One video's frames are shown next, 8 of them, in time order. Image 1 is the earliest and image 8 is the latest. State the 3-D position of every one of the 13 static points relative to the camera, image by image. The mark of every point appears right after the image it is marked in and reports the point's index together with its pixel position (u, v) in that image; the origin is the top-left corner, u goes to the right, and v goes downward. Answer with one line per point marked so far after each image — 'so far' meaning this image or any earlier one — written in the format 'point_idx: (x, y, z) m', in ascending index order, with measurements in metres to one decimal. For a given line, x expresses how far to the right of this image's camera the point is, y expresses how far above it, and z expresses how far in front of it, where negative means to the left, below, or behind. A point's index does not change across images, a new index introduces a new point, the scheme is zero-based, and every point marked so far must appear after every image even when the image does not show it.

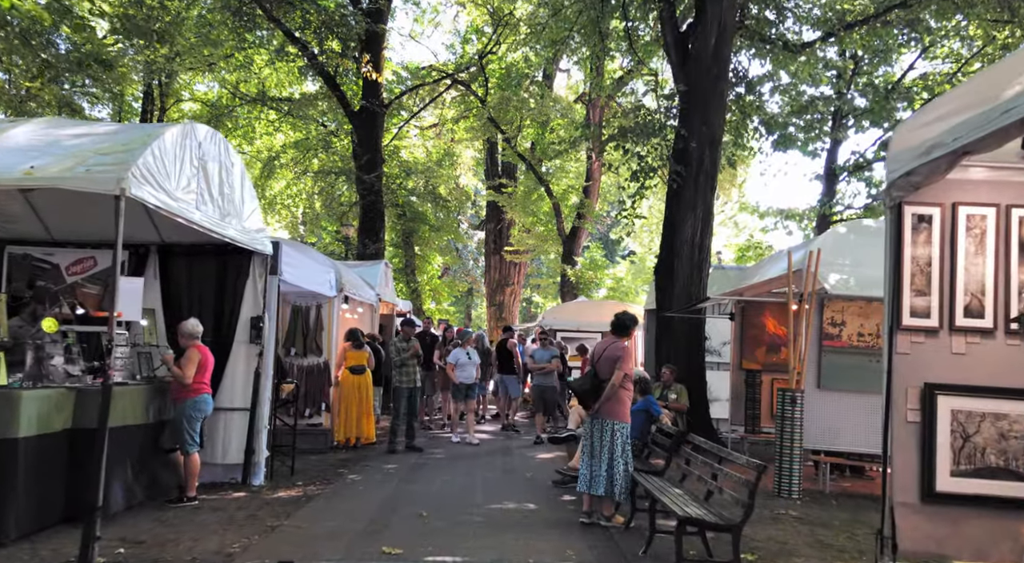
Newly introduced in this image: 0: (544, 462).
0: (+0.4, -2.1, +10.5) m
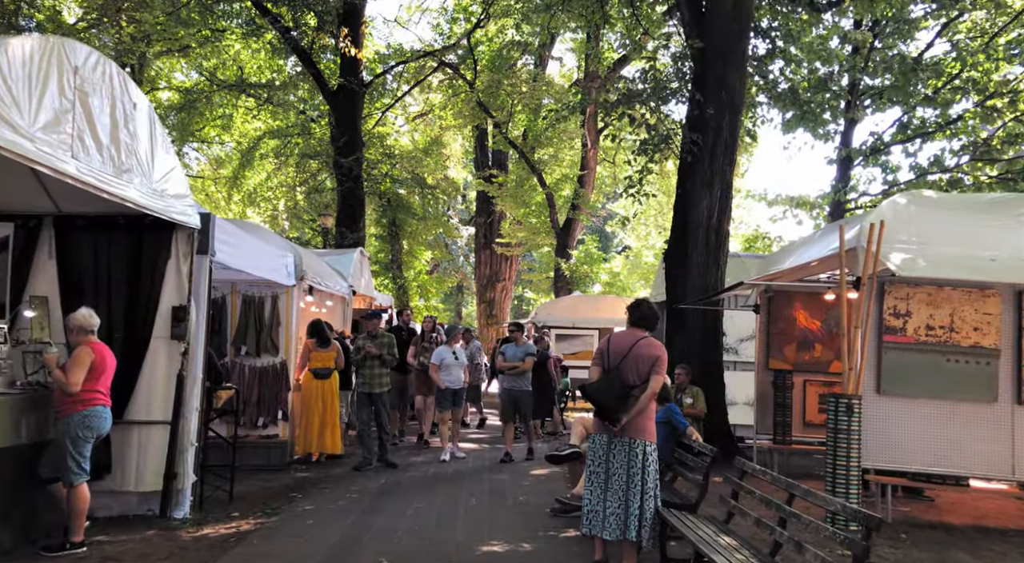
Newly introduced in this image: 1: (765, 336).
0: (+0.3, -1.9, +8.8) m
1: (+2.9, -0.7, +10.7) m
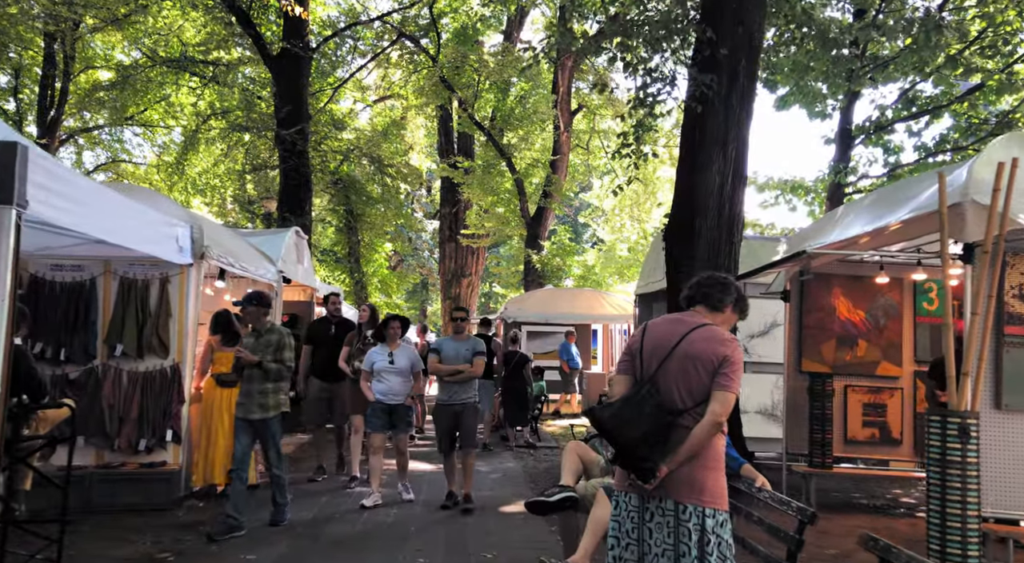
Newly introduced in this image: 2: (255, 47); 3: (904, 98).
0: (0.0, -1.7, +6.5) m
1: (+2.6, -0.5, +8.5) m
2: (-5.3, +4.8, +18.9) m
3: (+8.1, +3.8, +19.1) m
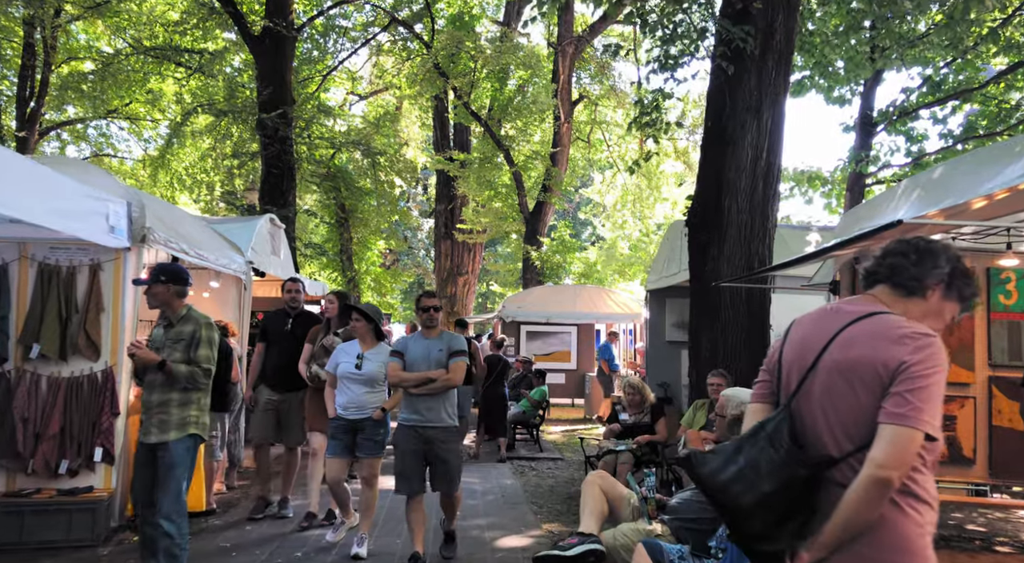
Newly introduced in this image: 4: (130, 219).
0: (0.0, -1.6, +5.2) m
1: (+2.6, -0.4, +7.2) m
2: (-5.3, +4.9, +17.6) m
3: (+8.1, +3.9, +17.8) m
4: (-2.7, +0.5, +6.6) m
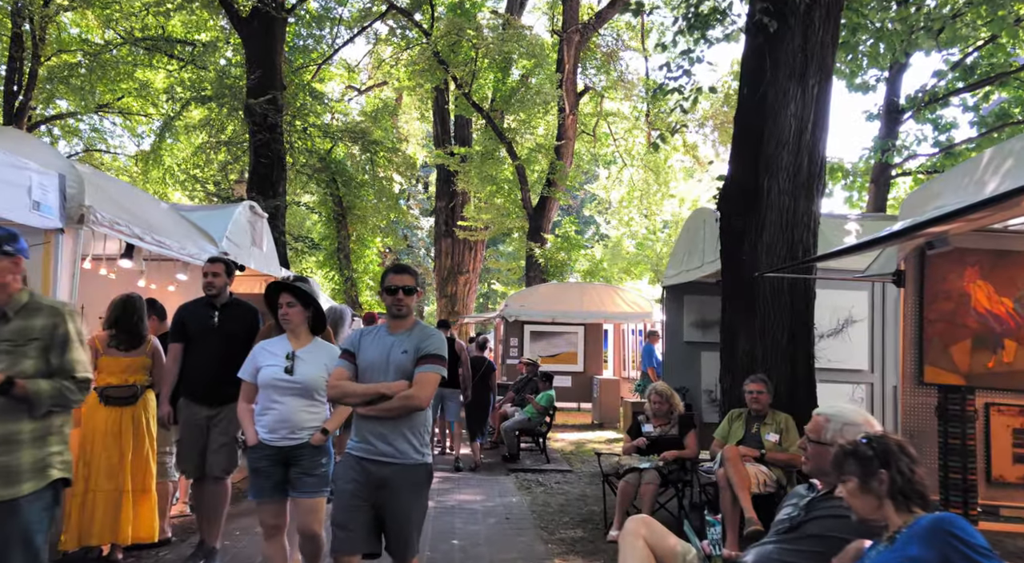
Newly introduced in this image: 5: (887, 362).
0: (+0.1, -1.6, +4.1) m
1: (+2.7, -0.3, +6.1) m
2: (-5.2, +4.9, +16.6) m
3: (+8.1, +3.9, +16.7) m
4: (-2.7, +0.5, +5.6) m
5: (+3.5, -0.7, +8.6) m
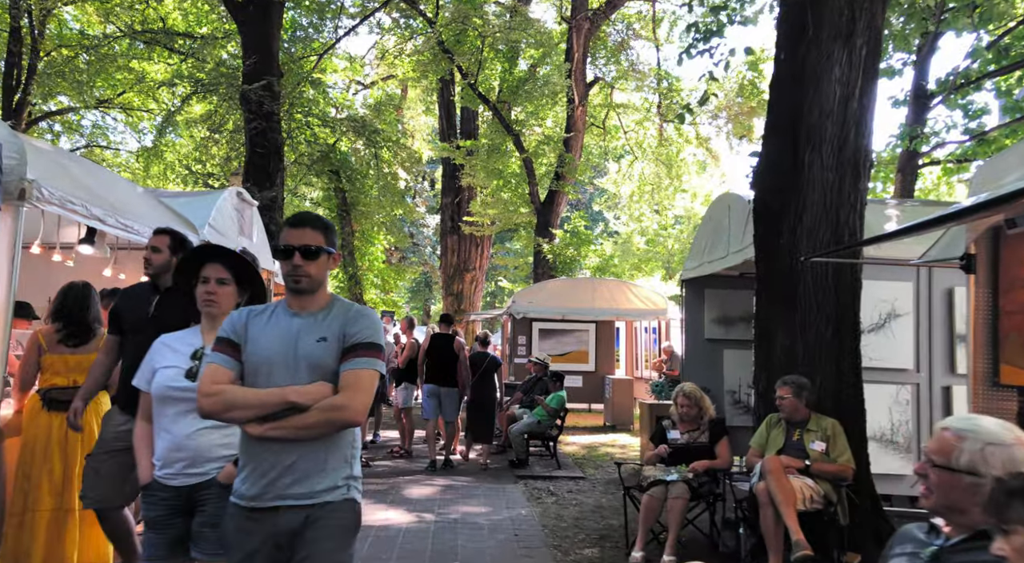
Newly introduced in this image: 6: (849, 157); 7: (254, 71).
0: (+0.1, -1.5, +3.3) m
1: (+2.7, -0.2, +5.3) m
2: (-5.1, +5.0, +15.8) m
3: (+8.3, +4.0, +15.9) m
4: (-2.6, +0.6, +4.8) m
5: (+3.6, -0.7, +7.8) m
6: (+2.3, +0.8, +6.2) m
7: (-4.4, +3.6, +15.8) m
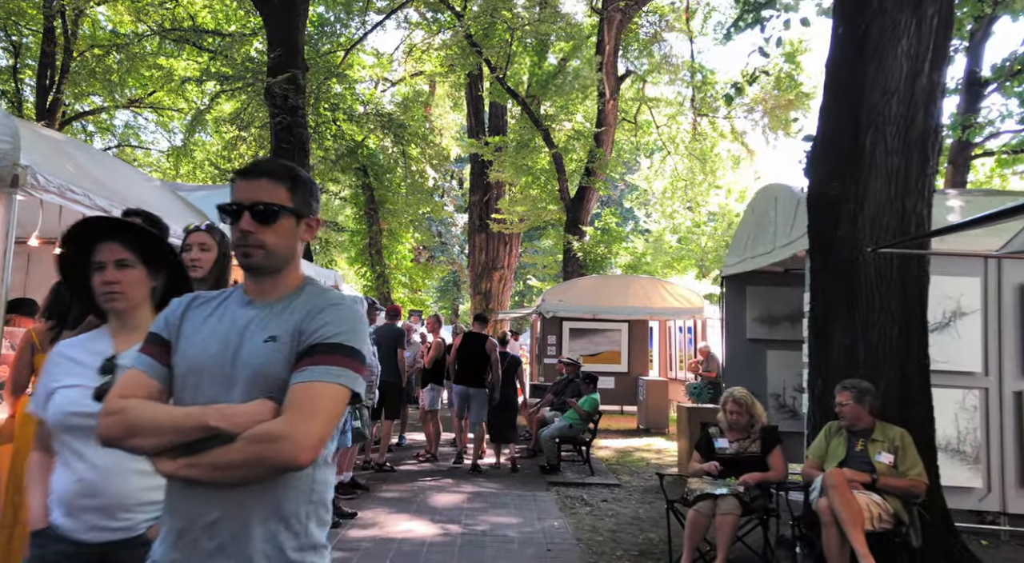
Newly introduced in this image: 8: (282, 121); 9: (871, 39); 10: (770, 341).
0: (+0.2, -1.5, +2.8) m
1: (+2.9, -0.2, +4.7) m
2: (-4.6, +5.1, +15.4) m
3: (+8.8, +4.1, +15.1) m
4: (-2.5, +0.6, +4.4) m
5: (+3.8, -0.6, +7.2) m
6: (+2.5, +0.9, +5.6) m
7: (-3.9, +3.7, +15.4) m
8: (-3.7, +2.5, +14.7) m
9: (+2.2, +1.5, +5.7) m
10: (+2.9, -0.7, +10.4) m
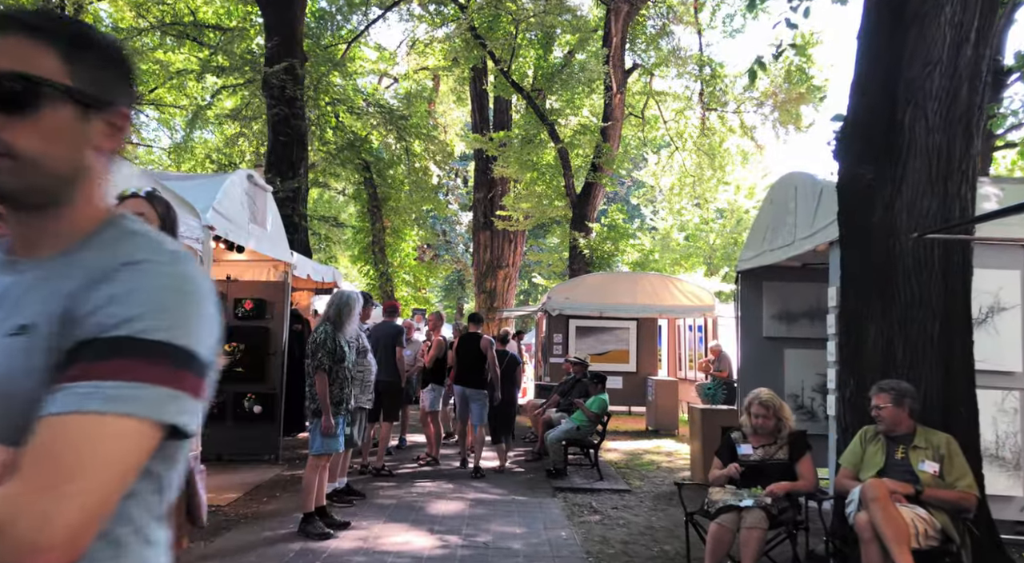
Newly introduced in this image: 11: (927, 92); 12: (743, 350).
0: (+0.2, -1.4, +2.3) m
1: (+2.9, -0.1, +4.2) m
2: (-4.5, +5.1, +15.0) m
3: (+8.9, +4.1, +14.6) m
4: (-2.5, +0.7, +3.9) m
5: (+3.8, -0.6, +6.7) m
6: (+2.5, +0.9, +5.1) m
7: (-3.8, +3.7, +15.0) m
8: (-3.6, +2.6, +14.2) m
9: (+2.2, +1.6, +5.2) m
10: (+3.0, -0.6, +9.9) m
11: (+2.3, +1.1, +5.1) m
12: (+2.5, -0.7, +10.0) m
